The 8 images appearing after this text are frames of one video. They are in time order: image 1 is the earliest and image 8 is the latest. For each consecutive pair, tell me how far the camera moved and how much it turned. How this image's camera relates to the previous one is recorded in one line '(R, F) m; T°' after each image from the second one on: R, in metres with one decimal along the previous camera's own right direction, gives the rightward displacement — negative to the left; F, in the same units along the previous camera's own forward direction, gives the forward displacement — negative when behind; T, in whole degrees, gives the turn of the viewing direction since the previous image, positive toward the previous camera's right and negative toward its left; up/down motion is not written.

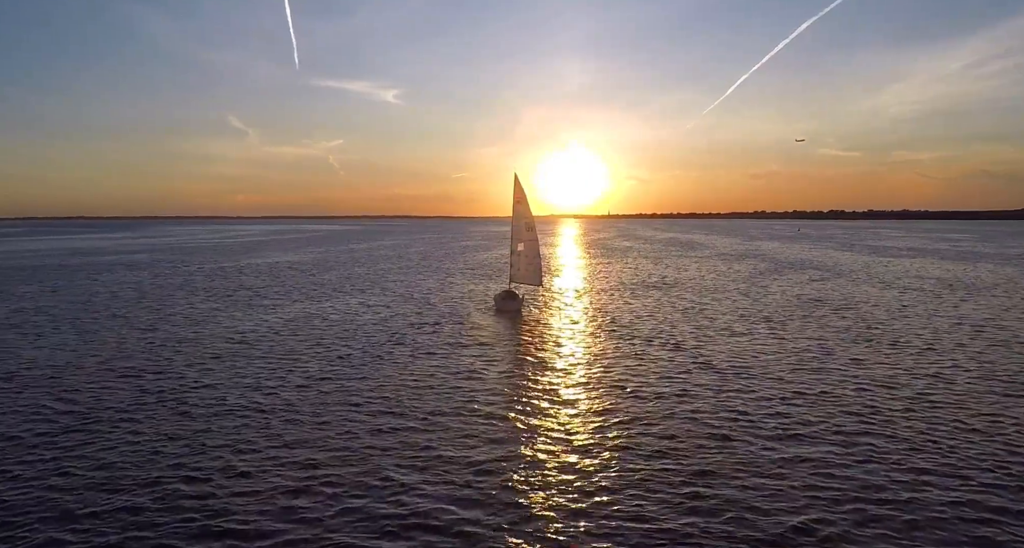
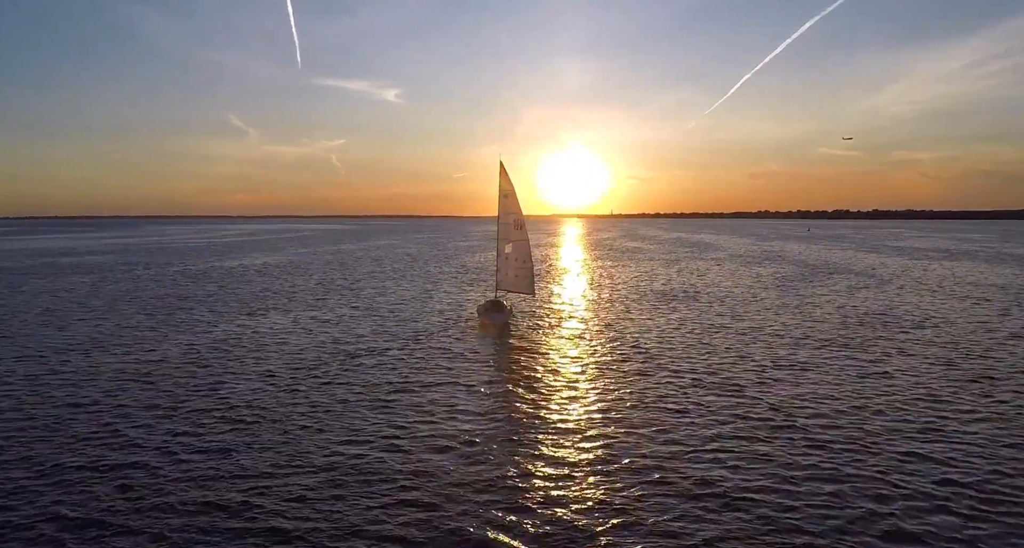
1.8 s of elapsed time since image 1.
(+0.9, +8.7) m; 0°
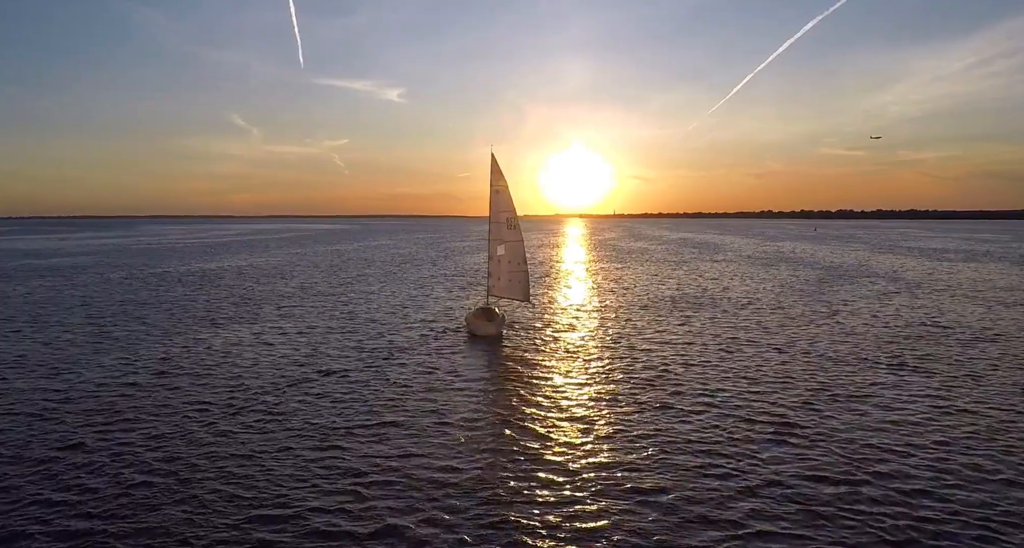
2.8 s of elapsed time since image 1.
(+0.5, +4.5) m; 0°
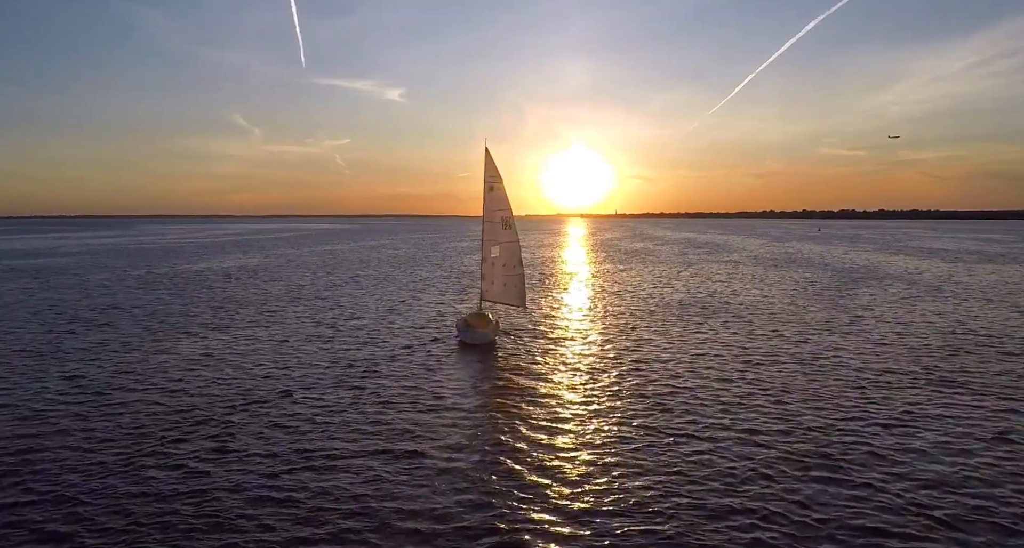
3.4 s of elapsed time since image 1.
(+0.3, +2.8) m; 0°
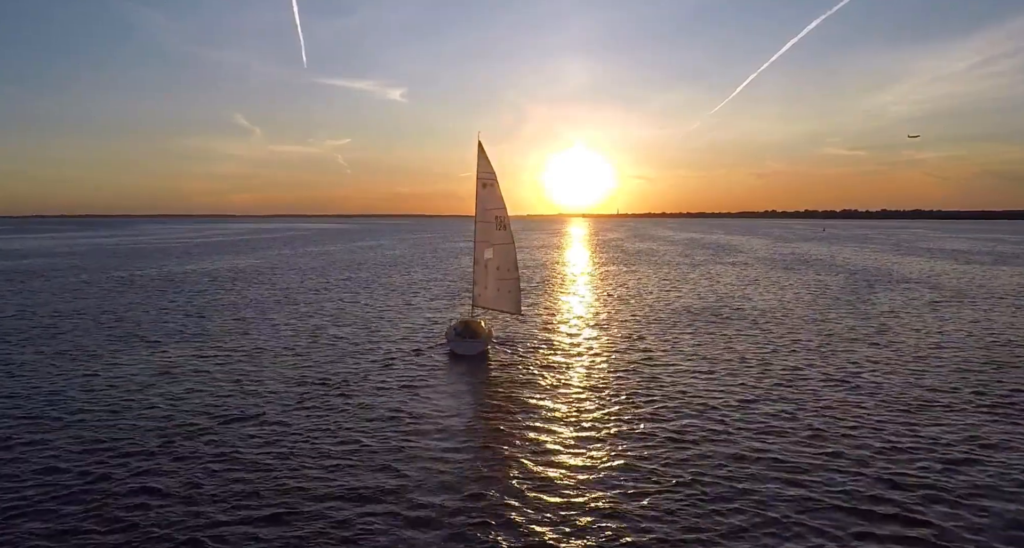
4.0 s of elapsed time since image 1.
(+0.3, +2.8) m; 0°
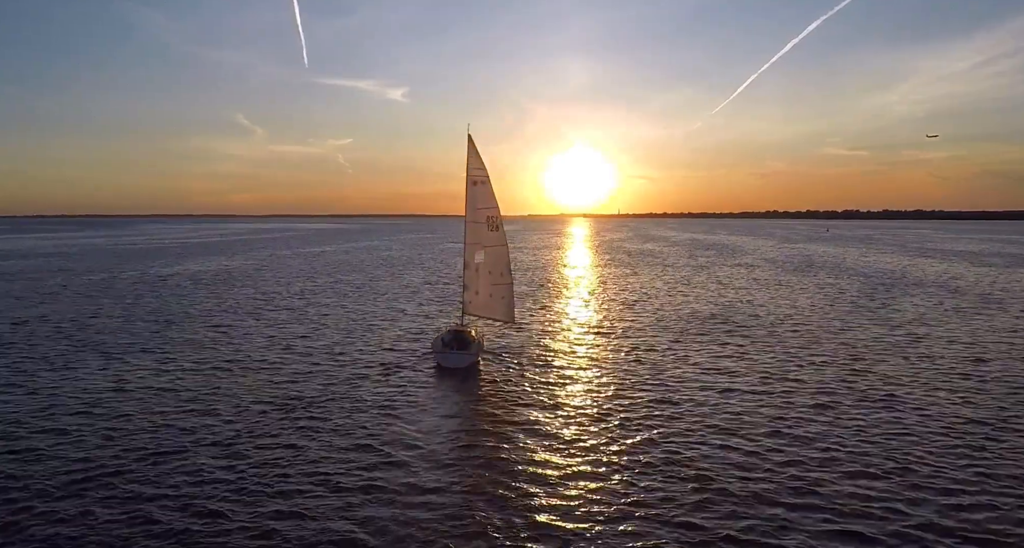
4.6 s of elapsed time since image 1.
(+0.3, +2.7) m; 0°
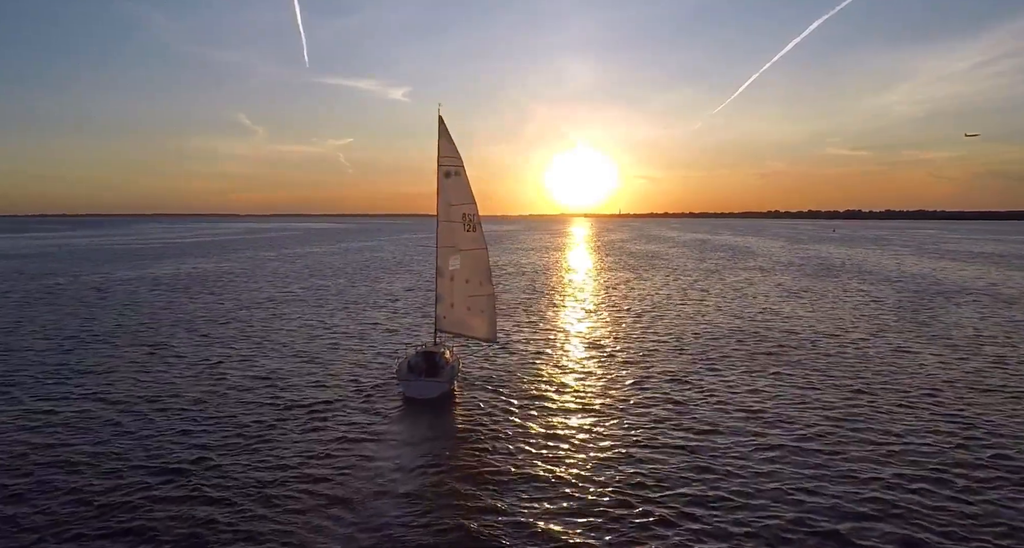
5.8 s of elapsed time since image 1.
(+0.7, +5.2) m; 0°
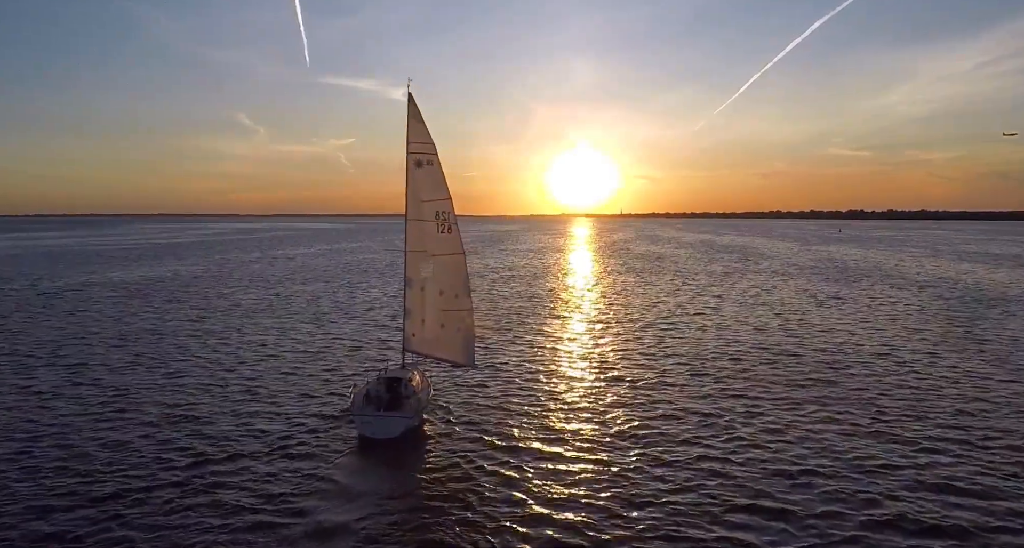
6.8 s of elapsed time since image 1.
(+0.5, +4.2) m; 0°
